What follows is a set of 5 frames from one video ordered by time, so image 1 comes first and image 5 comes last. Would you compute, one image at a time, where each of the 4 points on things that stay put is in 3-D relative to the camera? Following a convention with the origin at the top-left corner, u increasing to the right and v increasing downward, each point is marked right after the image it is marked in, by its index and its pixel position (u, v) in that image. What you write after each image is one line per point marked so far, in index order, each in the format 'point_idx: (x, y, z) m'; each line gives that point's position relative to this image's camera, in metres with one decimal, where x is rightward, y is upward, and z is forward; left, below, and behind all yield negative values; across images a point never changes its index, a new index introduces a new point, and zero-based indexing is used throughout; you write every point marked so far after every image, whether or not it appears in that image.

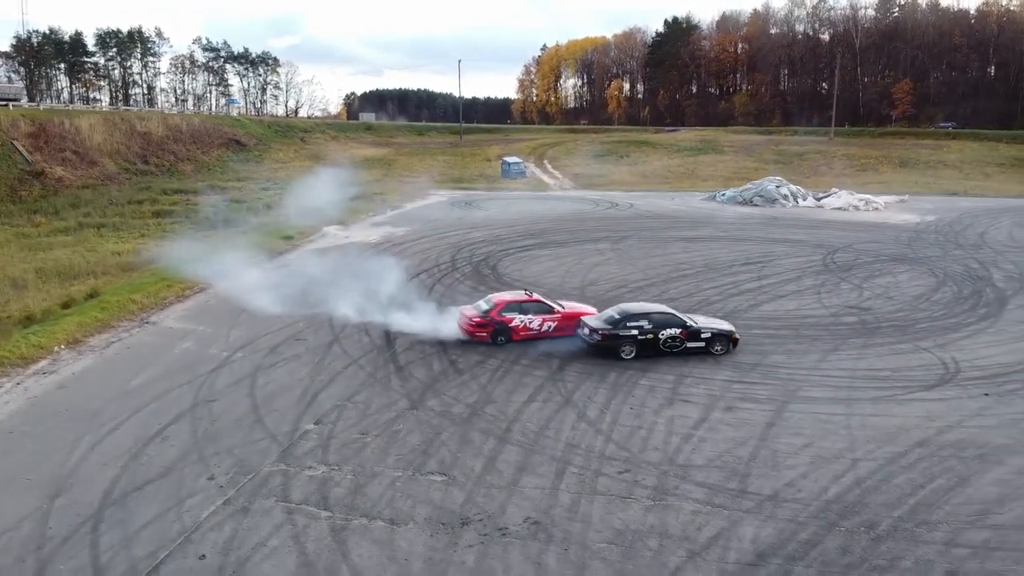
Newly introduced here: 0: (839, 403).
0: (+5.1, -1.8, +13.3) m
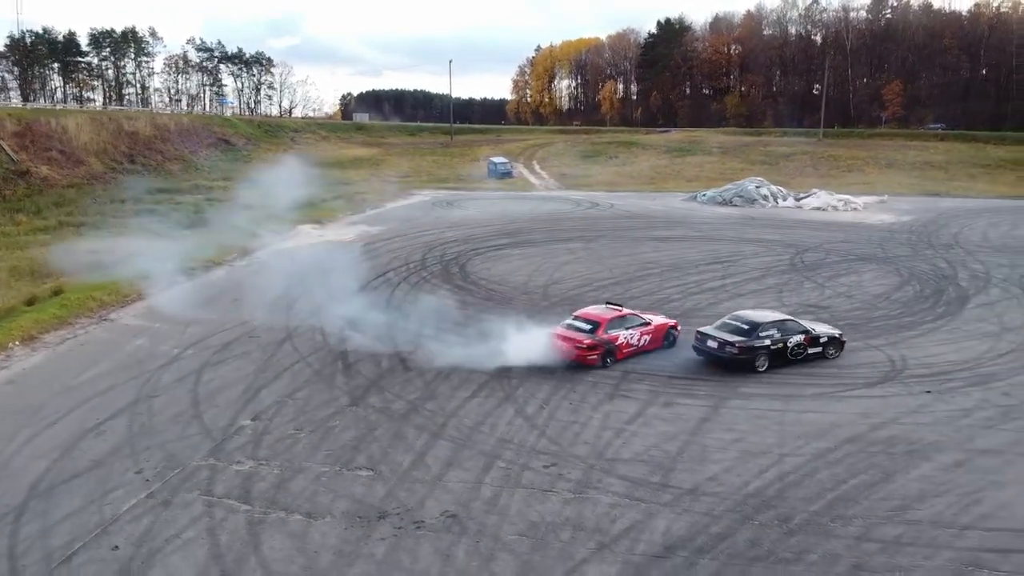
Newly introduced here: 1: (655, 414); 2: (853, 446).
0: (+4.2, -1.8, +13.4) m
1: (+2.1, -1.9, +12.6) m
2: (+4.6, -2.1, +11.5) m
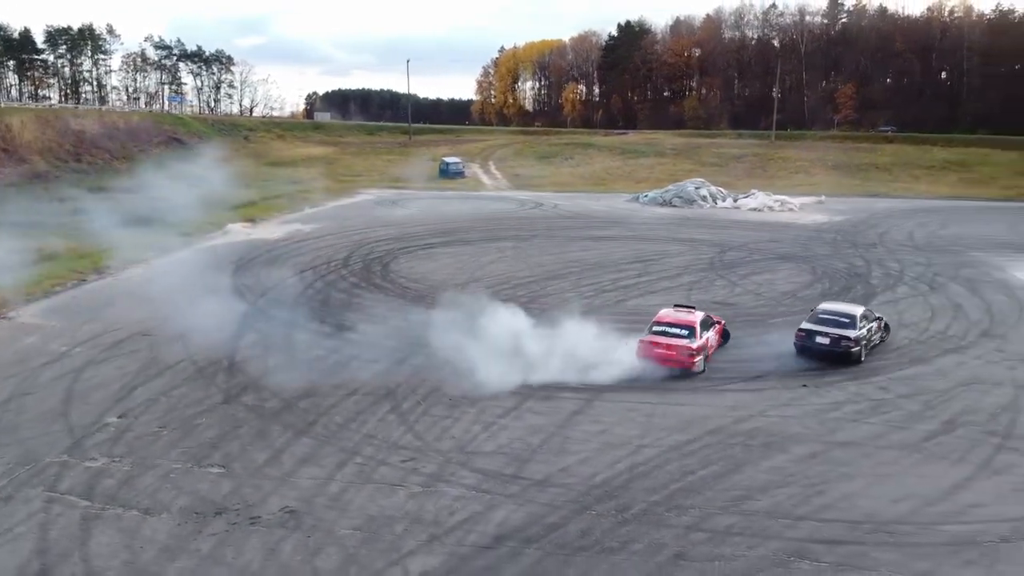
0: (+2.3, -1.7, +13.6) m
1: (+0.3, -1.8, +12.7) m
2: (+2.8, -2.1, +11.7) m
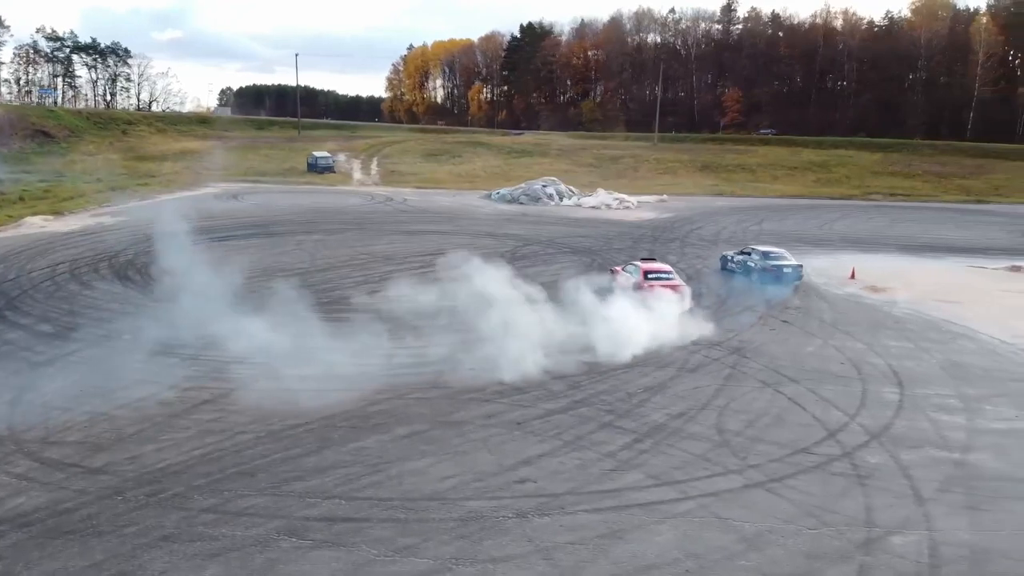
0: (-3.2, -1.5, +13.5) m
1: (-5.1, -1.6, +12.5) m
2: (-2.6, -1.9, +11.7) m
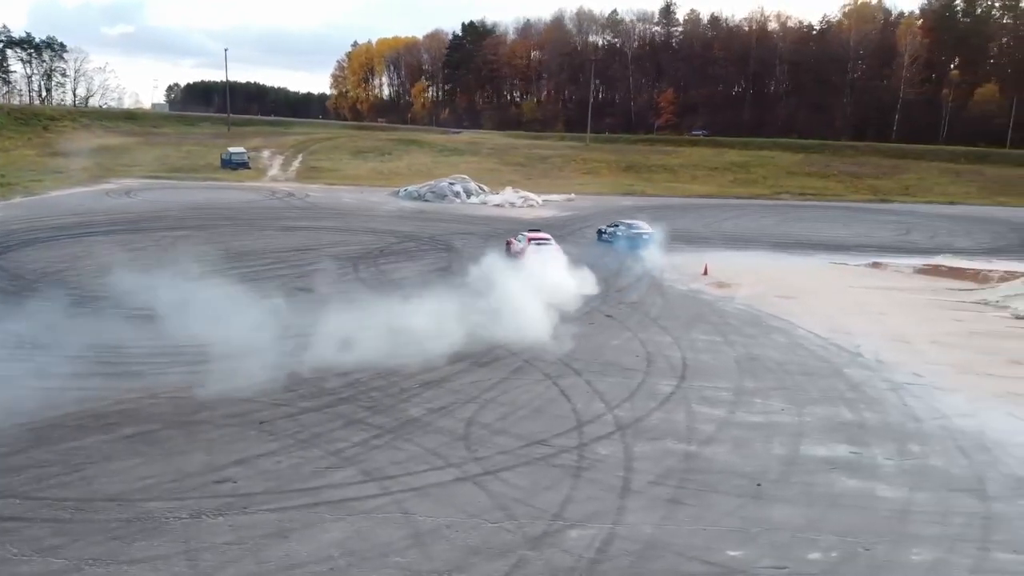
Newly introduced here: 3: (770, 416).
0: (-6.7, -1.4, +13.1) m
1: (-8.6, -1.5, +12.1) m
2: (-6.0, -1.8, +11.4) m
3: (+3.8, -1.9, +12.4) m
